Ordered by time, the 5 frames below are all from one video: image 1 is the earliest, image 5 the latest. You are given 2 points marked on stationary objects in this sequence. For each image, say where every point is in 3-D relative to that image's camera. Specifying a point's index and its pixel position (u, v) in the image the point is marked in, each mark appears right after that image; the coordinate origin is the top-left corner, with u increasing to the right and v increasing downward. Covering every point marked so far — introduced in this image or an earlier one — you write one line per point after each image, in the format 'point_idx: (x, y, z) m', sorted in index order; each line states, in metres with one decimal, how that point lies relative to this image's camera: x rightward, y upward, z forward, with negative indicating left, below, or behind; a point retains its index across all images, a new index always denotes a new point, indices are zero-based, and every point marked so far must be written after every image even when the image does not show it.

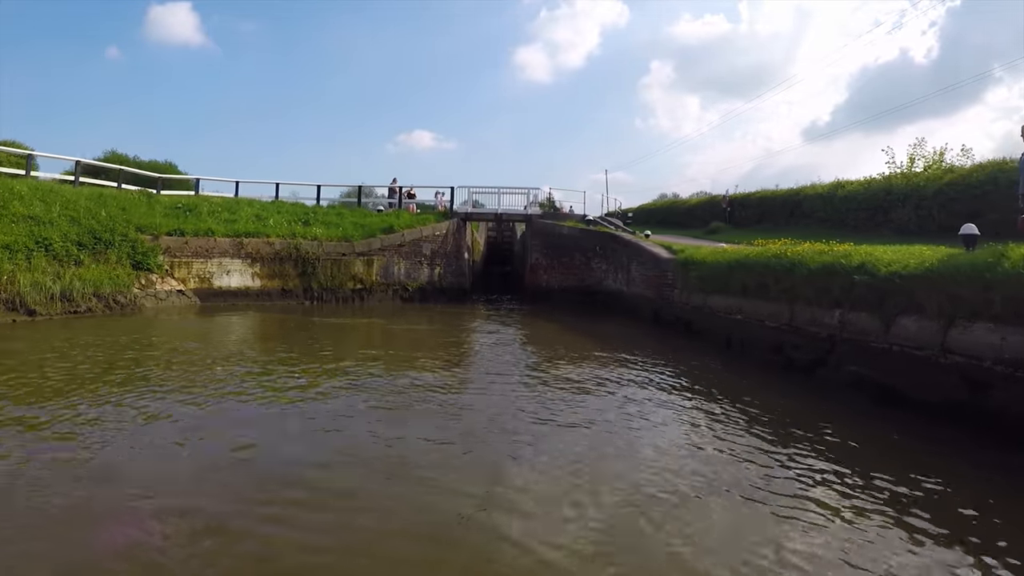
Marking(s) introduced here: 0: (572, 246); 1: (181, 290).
0: (+1.8, +1.3, +17.4) m
1: (-9.1, 0.0, +15.4) m
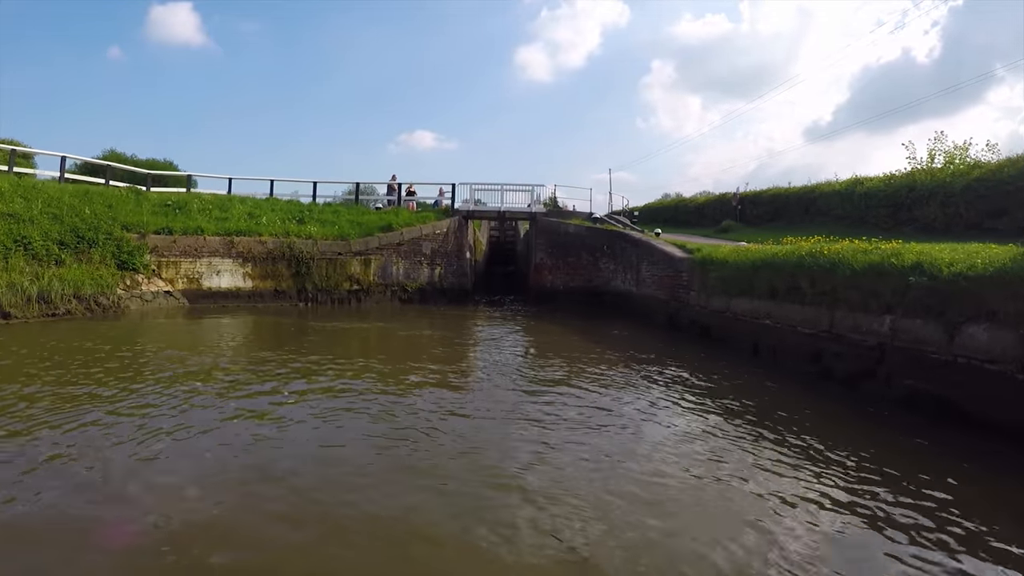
0: (+1.9, +1.3, +16.7) m
1: (-8.9, -0.1, +14.7) m
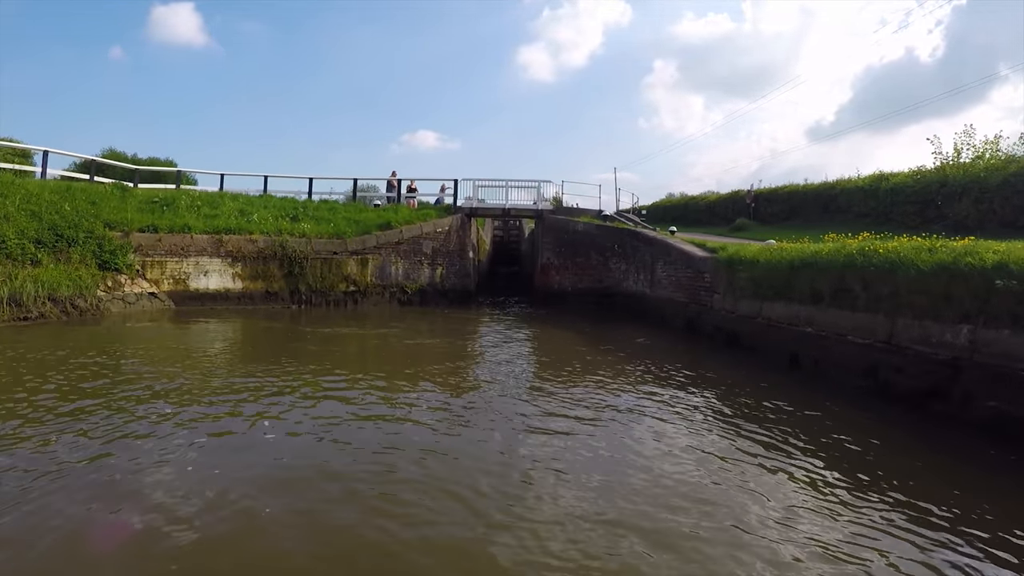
0: (+2.1, +1.2, +15.8) m
1: (-8.8, -0.1, +13.8) m
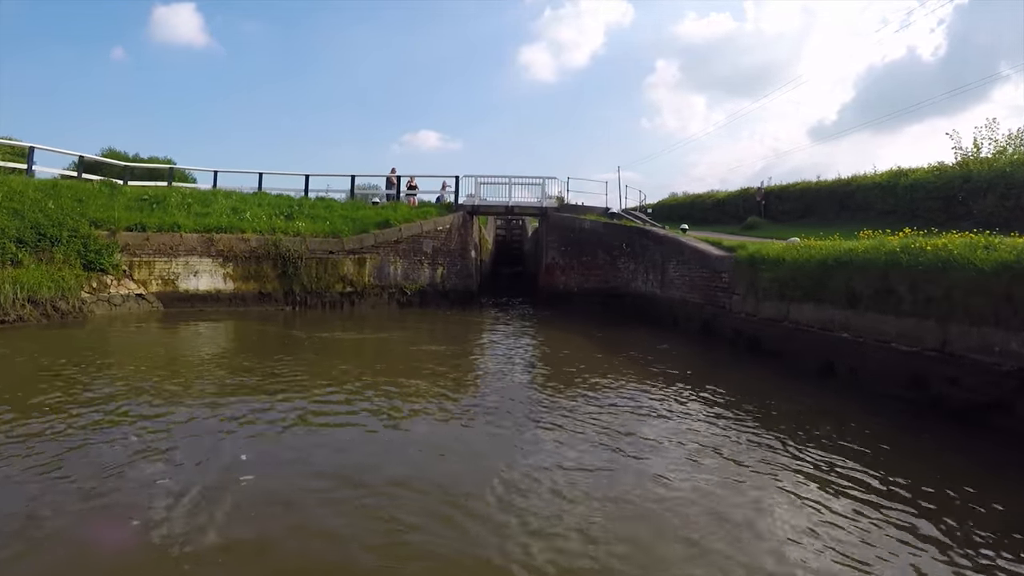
0: (+2.2, +1.2, +15.2) m
1: (-8.7, -0.1, +13.2) m
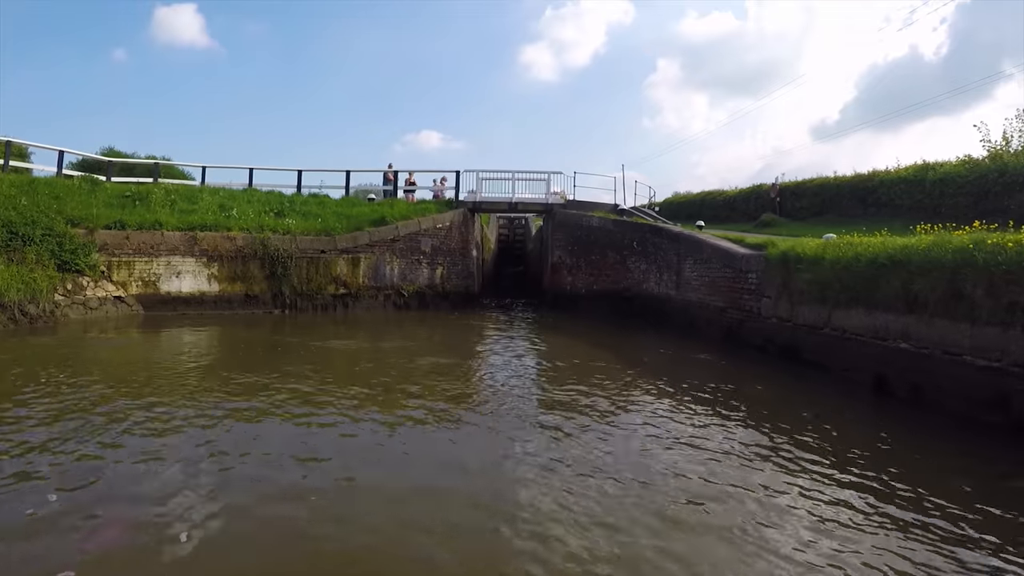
0: (+2.3, +1.2, +14.3) m
1: (-8.6, -0.2, +12.4) m
